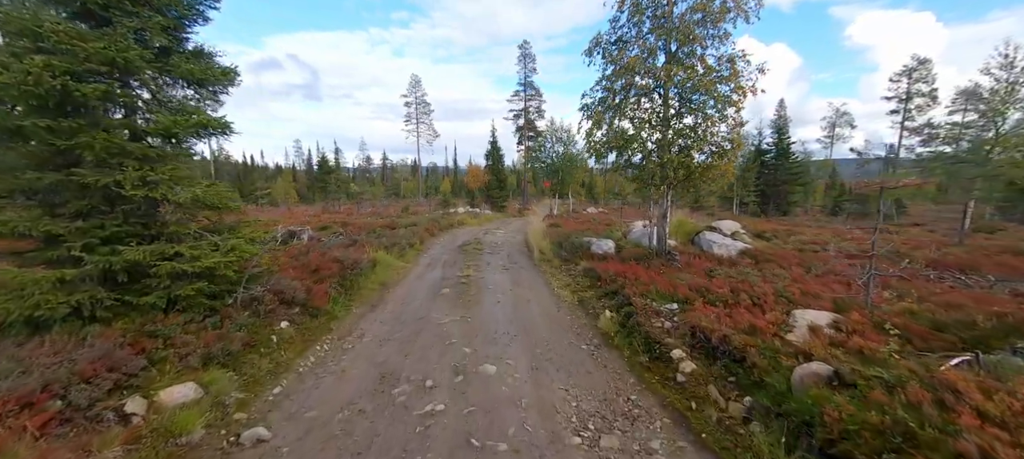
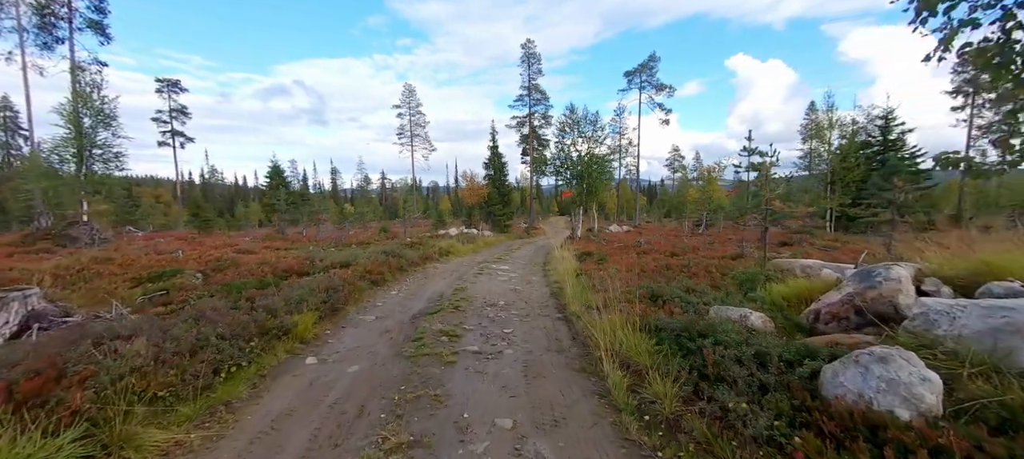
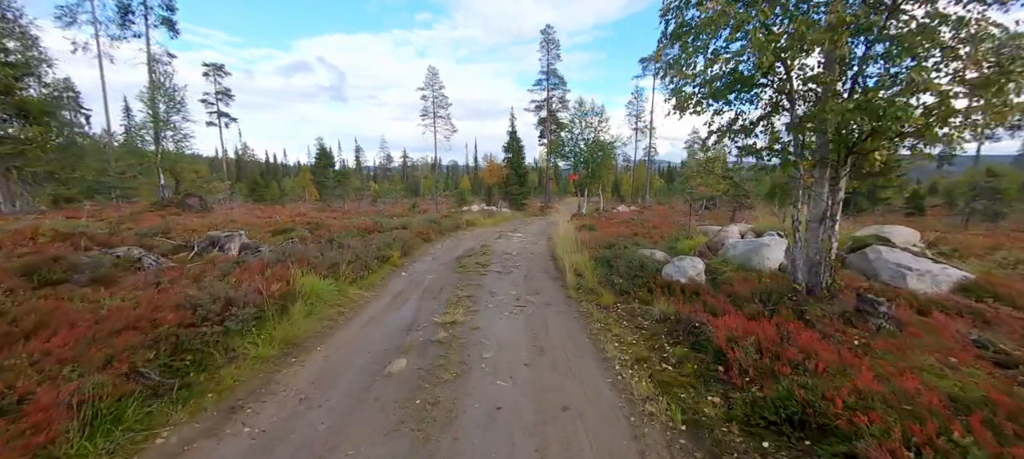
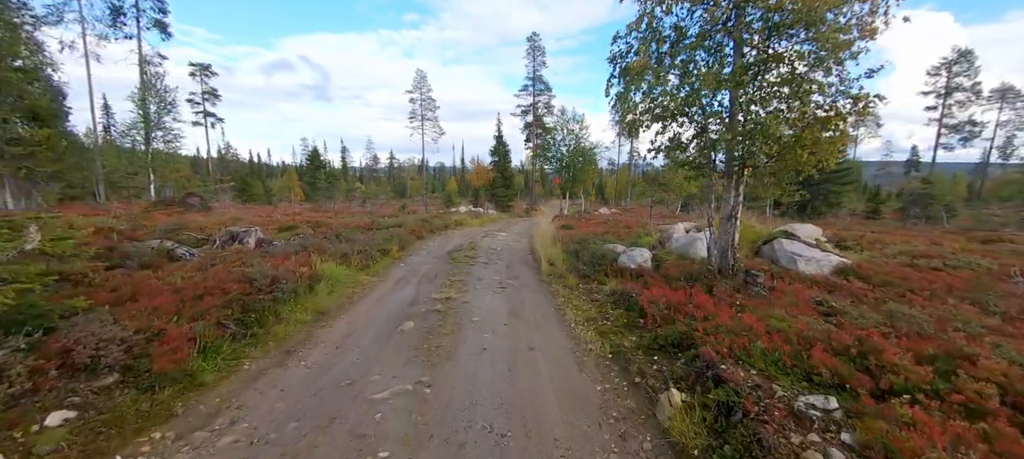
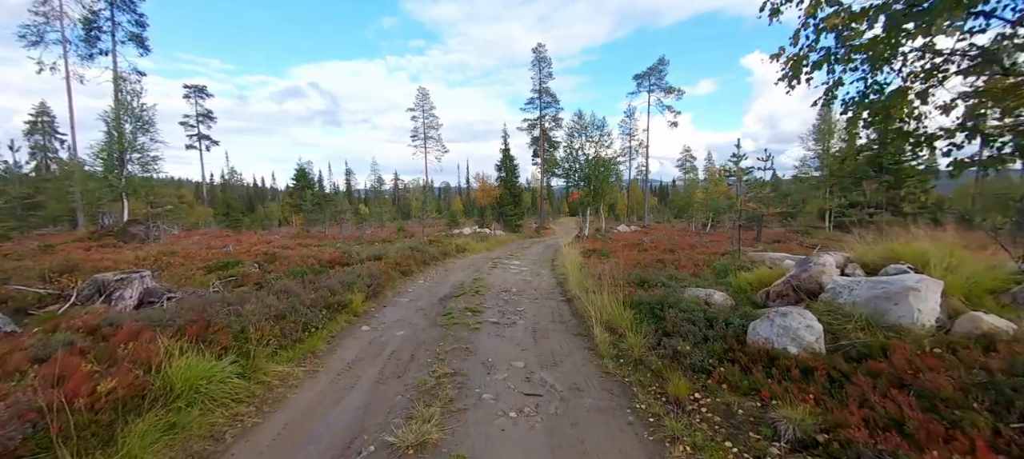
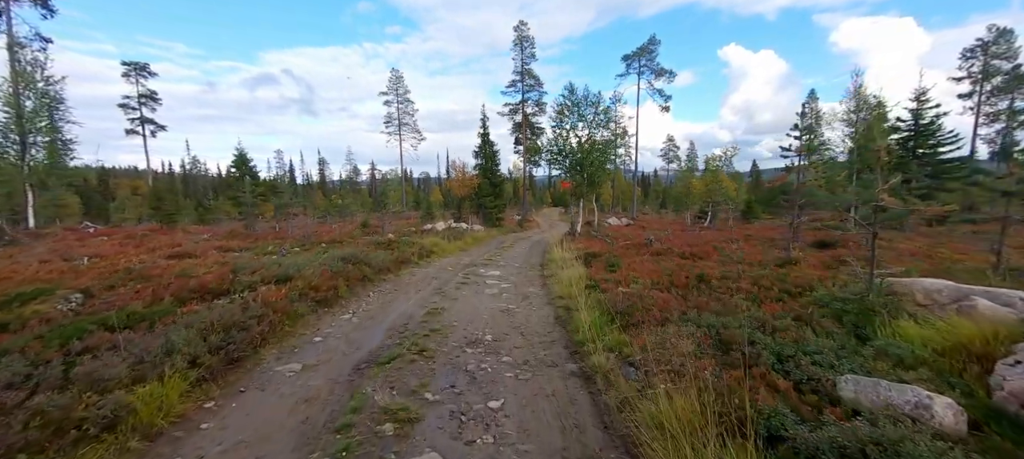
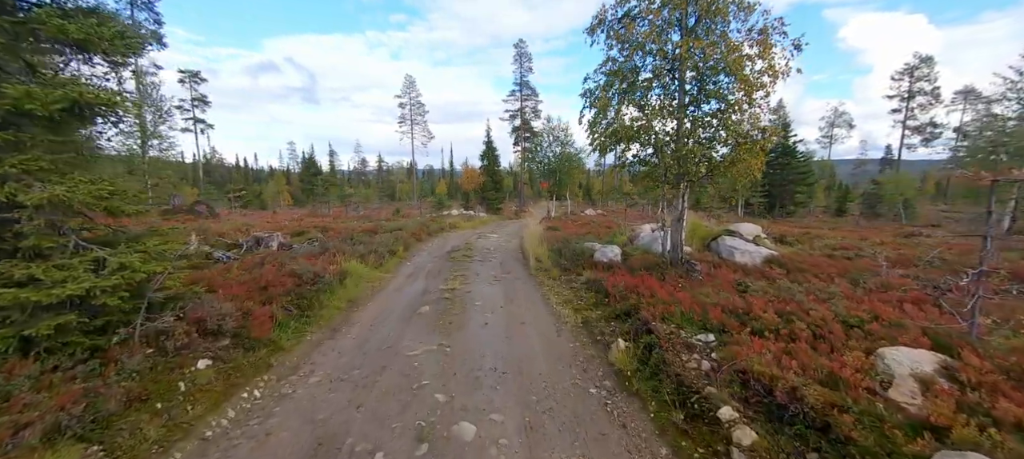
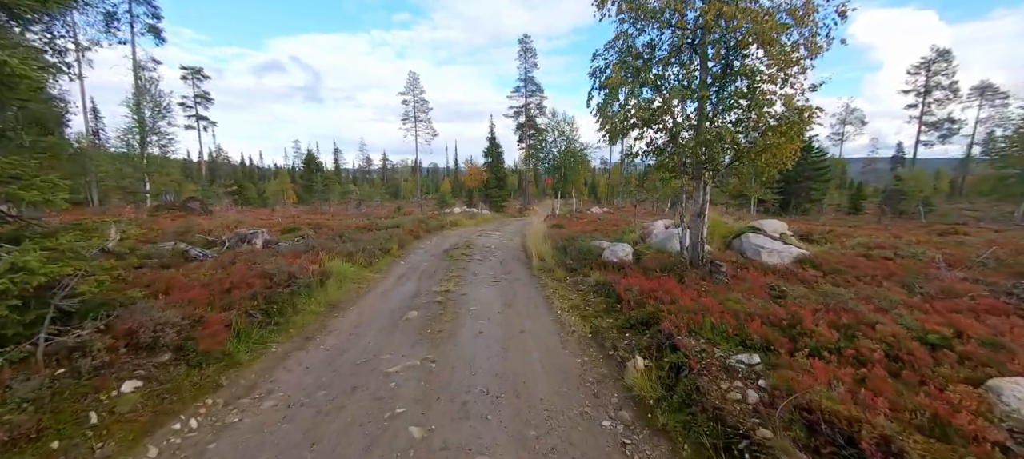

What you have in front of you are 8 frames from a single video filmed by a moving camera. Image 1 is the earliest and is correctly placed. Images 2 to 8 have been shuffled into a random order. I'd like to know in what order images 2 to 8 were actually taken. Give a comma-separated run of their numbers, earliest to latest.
7, 8, 4, 3, 5, 2, 6
